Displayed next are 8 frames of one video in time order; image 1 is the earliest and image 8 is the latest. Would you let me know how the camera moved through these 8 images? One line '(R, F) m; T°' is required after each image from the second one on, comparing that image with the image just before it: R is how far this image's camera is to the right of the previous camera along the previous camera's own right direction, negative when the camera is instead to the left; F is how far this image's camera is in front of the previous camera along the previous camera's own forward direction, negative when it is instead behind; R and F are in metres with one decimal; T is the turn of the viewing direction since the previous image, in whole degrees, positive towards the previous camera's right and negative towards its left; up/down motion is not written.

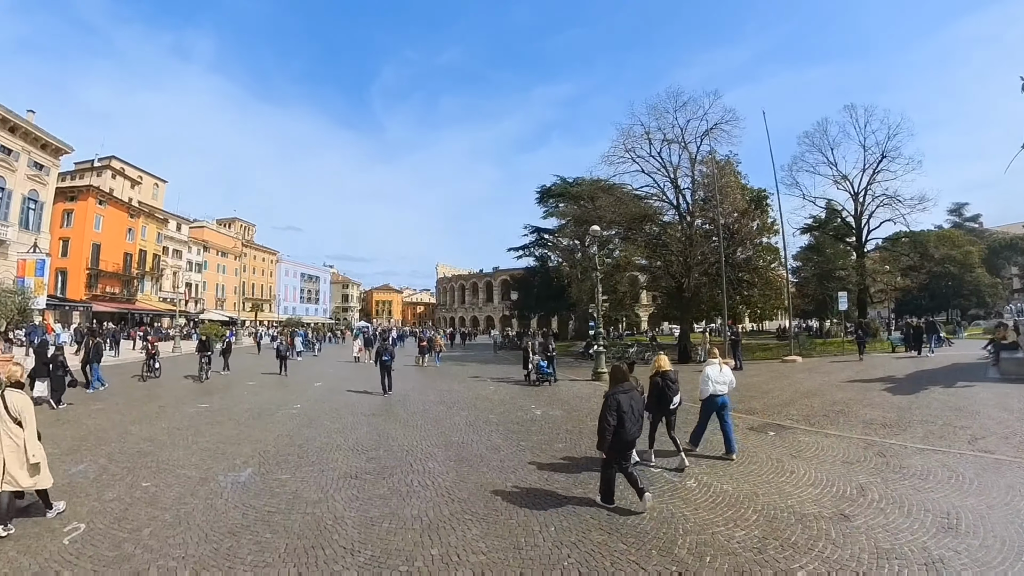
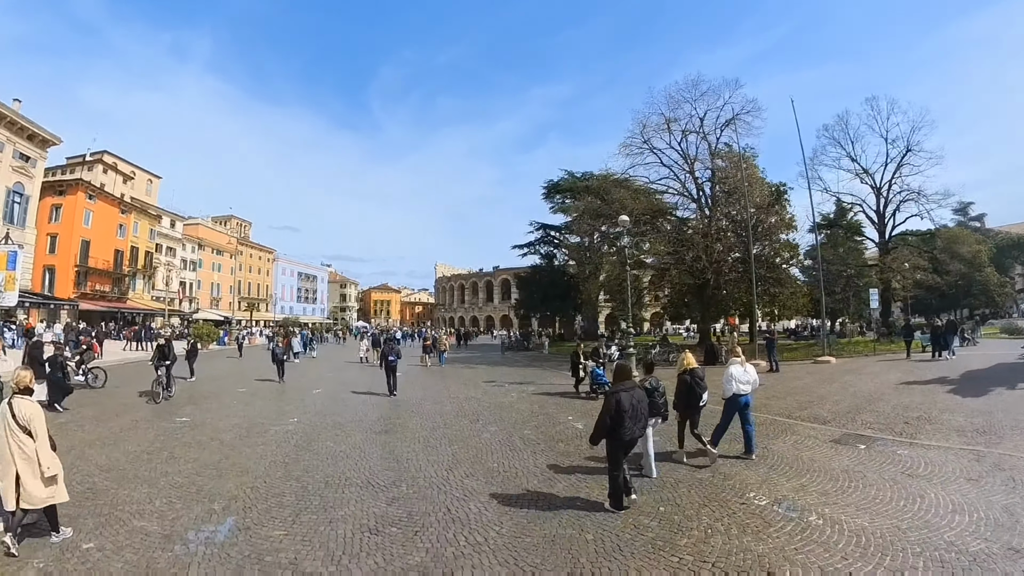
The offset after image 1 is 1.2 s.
(-0.7, +1.7) m; 0°
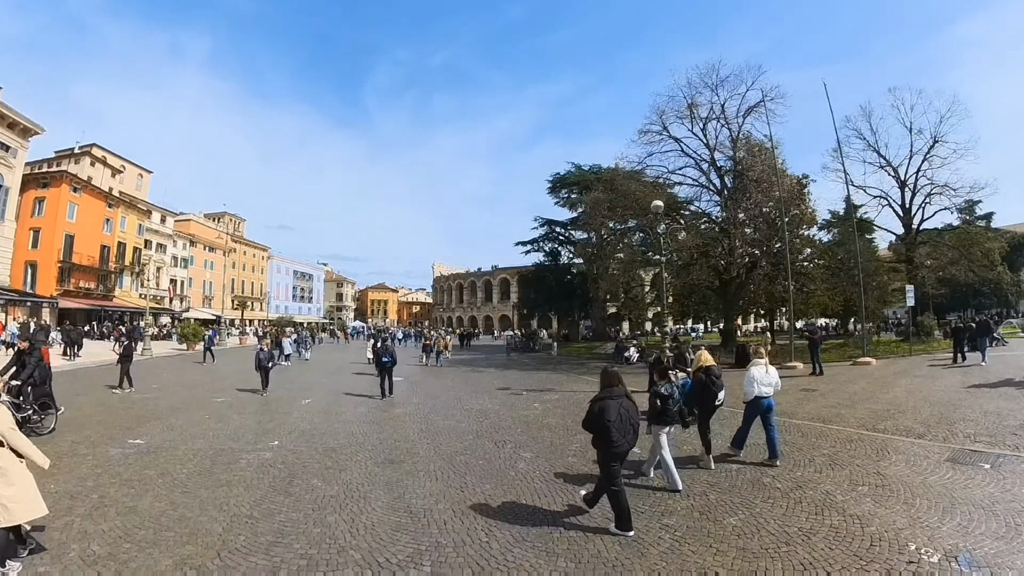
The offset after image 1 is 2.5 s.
(-0.6, +2.0) m; 0°
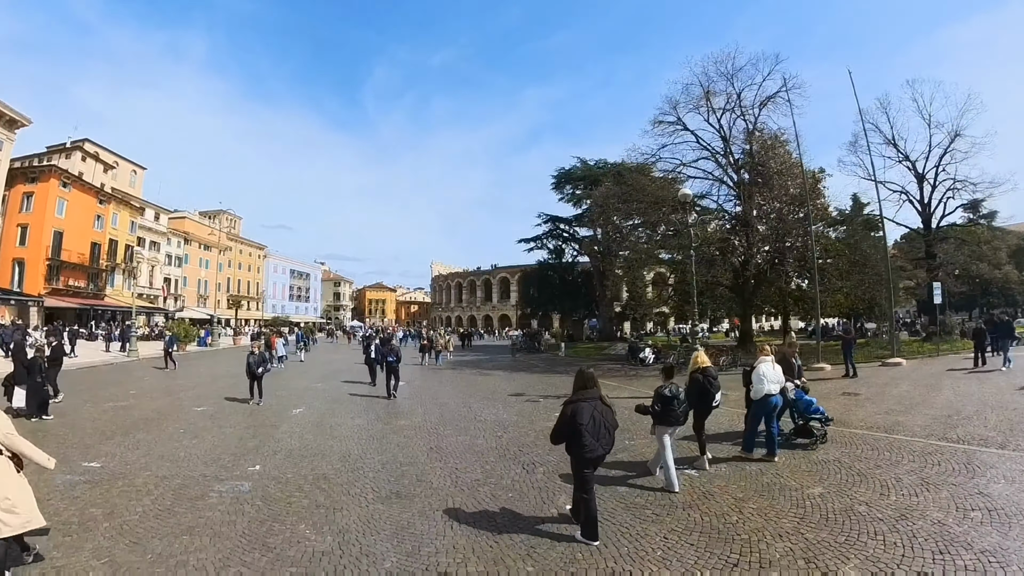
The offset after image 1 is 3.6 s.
(-0.4, +1.3) m; 0°
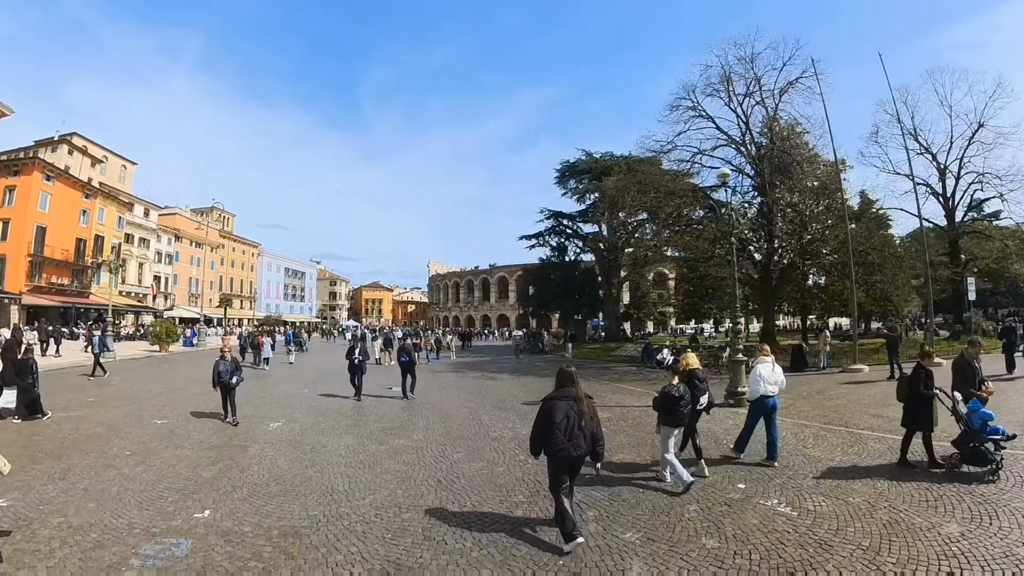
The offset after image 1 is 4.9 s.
(-0.4, +1.6) m; 0°
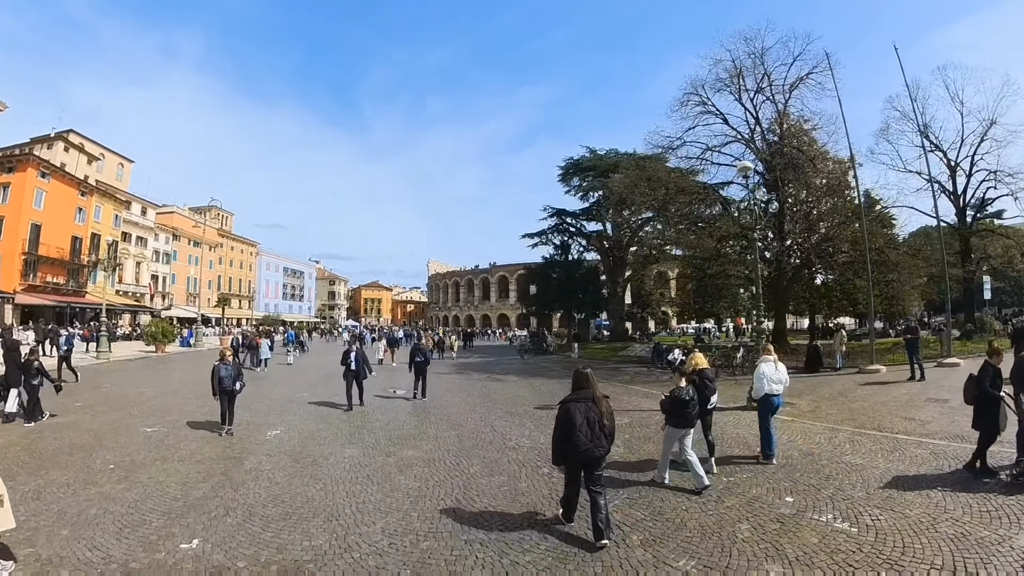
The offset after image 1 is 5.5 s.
(-0.3, +0.6) m; 0°
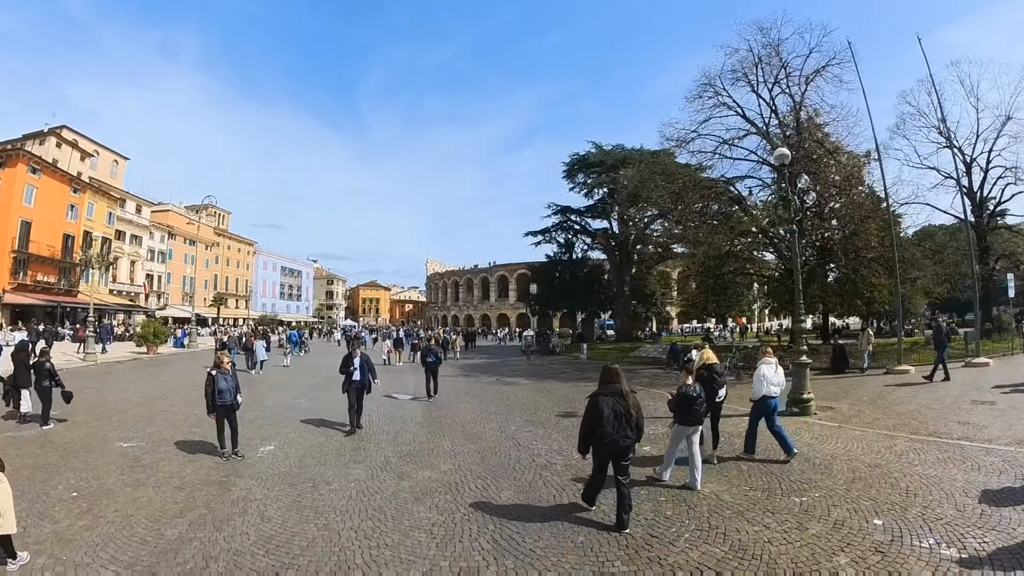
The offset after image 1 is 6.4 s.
(-0.4, +1.0) m; 0°
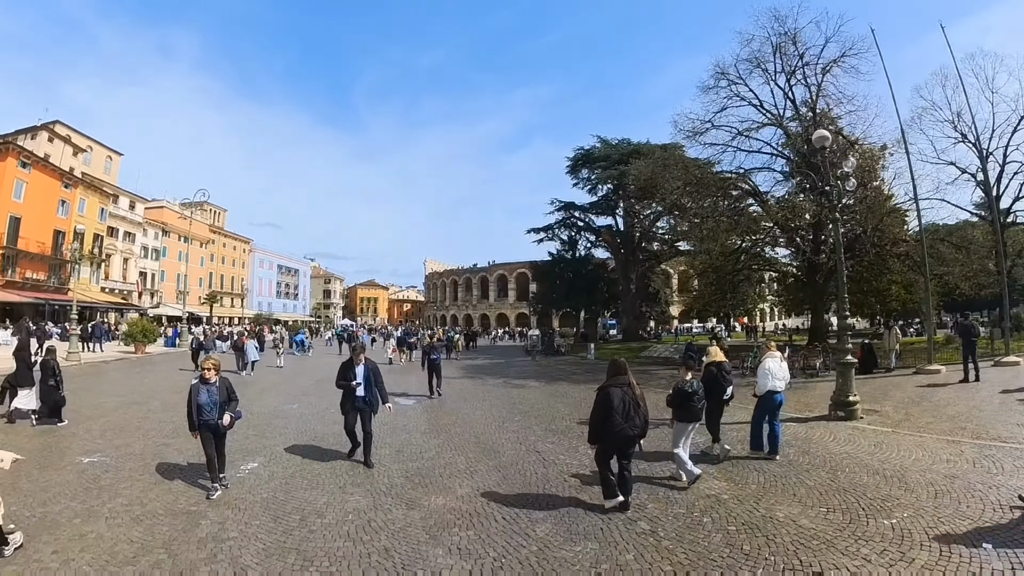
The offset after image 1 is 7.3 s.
(-0.3, +1.0) m; 0°
